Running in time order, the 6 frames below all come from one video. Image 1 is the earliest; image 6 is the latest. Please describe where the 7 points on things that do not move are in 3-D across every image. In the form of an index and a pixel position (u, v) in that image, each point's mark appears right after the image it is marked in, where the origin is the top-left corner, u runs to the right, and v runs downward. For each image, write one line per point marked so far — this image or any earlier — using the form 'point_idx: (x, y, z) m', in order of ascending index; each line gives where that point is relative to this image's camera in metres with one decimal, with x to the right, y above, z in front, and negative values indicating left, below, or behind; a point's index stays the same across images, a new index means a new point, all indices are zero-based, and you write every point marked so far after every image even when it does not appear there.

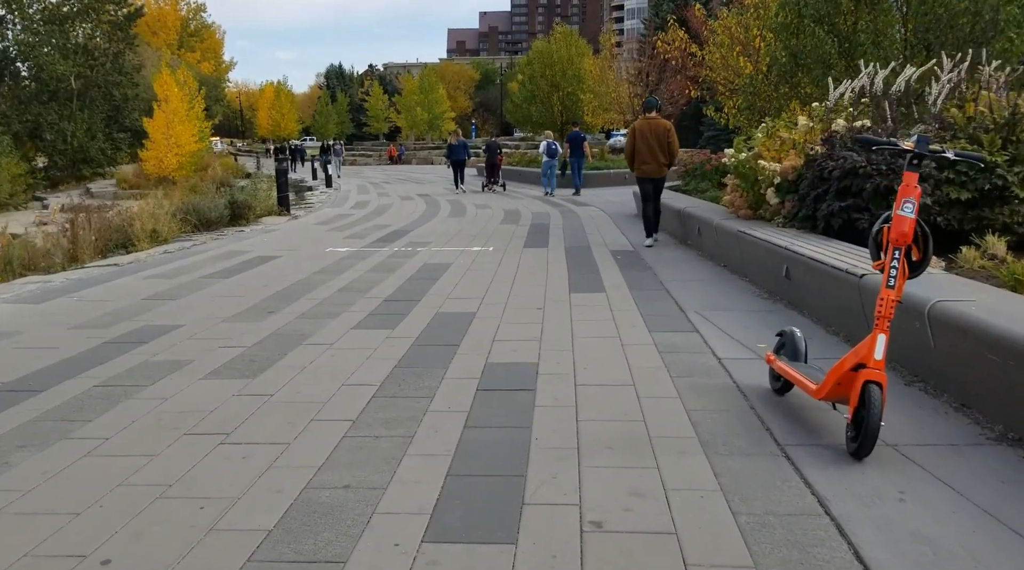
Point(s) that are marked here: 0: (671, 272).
0: (+1.7, +0.1, +8.7) m
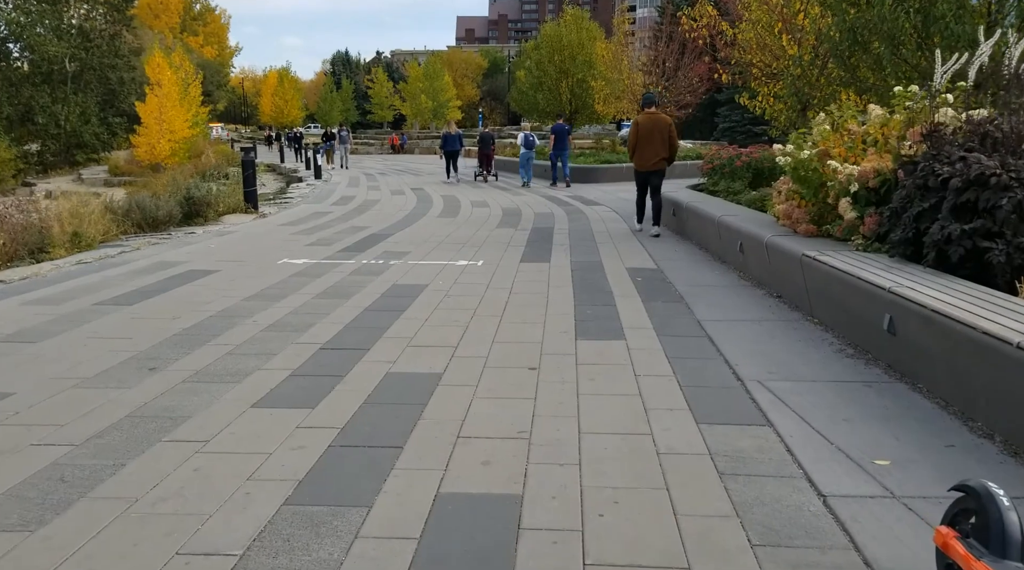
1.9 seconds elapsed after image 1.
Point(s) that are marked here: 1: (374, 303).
0: (+1.6, -0.2, +6.6) m
1: (-1.2, -0.2, +6.9) m
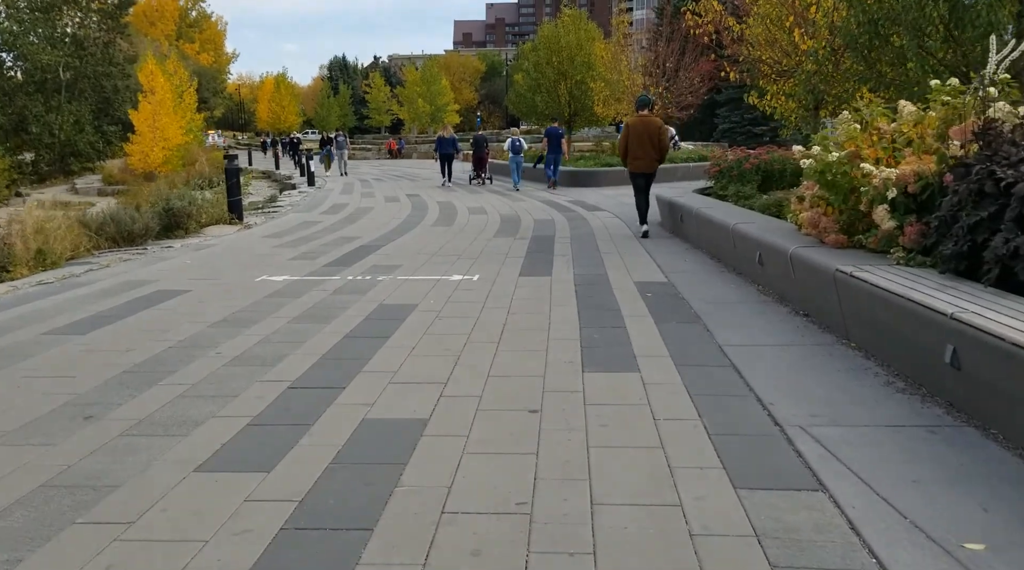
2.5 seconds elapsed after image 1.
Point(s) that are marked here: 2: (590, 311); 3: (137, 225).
0: (+1.6, -0.3, +5.9) m
1: (-1.2, -0.3, +6.2) m
2: (+0.7, -0.2, +6.7) m
3: (-5.3, +0.9, +11.3) m
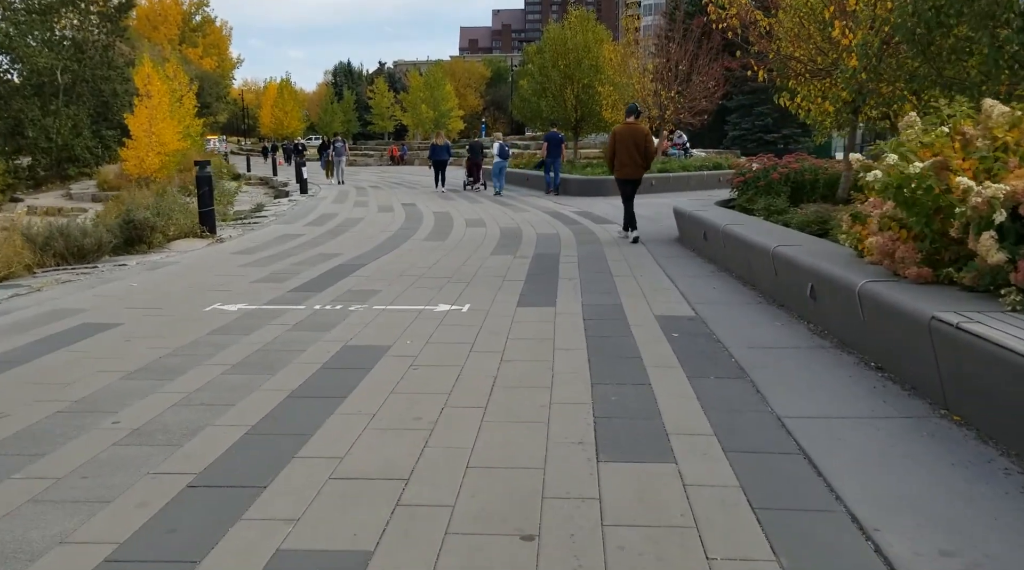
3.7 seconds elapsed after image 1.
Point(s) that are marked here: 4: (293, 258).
0: (+1.6, -0.6, +4.6) m
1: (-1.3, -0.6, +4.9) m
2: (+0.6, -0.5, +5.3) m
3: (-5.3, +0.6, +10.0) m
4: (-2.8, +0.4, +10.3) m
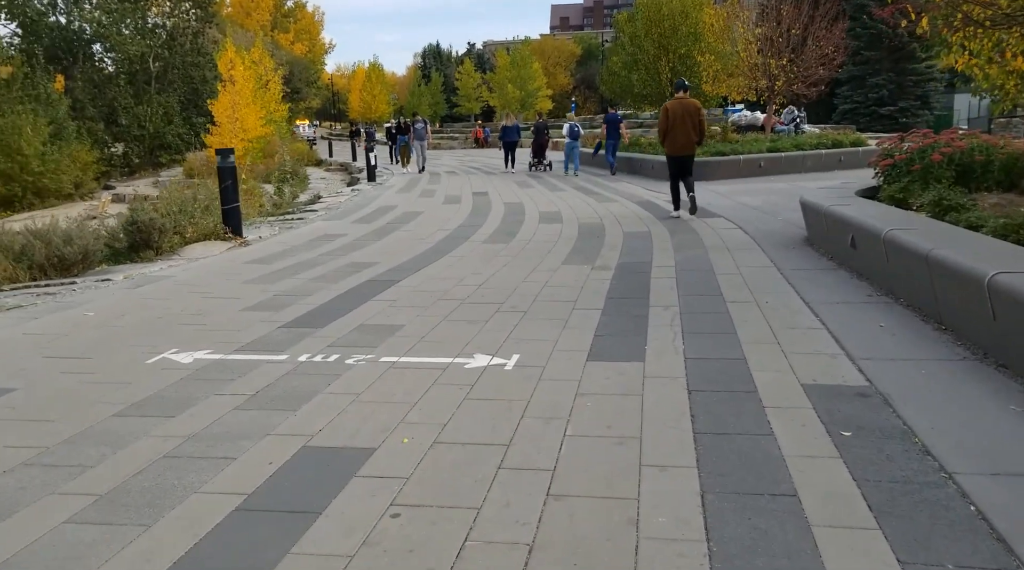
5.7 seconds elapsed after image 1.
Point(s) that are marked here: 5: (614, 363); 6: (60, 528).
0: (+1.7, -0.9, +2.1) m
1: (-1.1, -0.9, +2.8) m
2: (+0.8, -0.8, +3.0) m
3: (-4.5, +0.4, +8.3) m
4: (-2.0, +0.2, +8.4) m
5: (+0.6, -0.5, +4.8) m
6: (-1.7, -0.9, +2.9) m
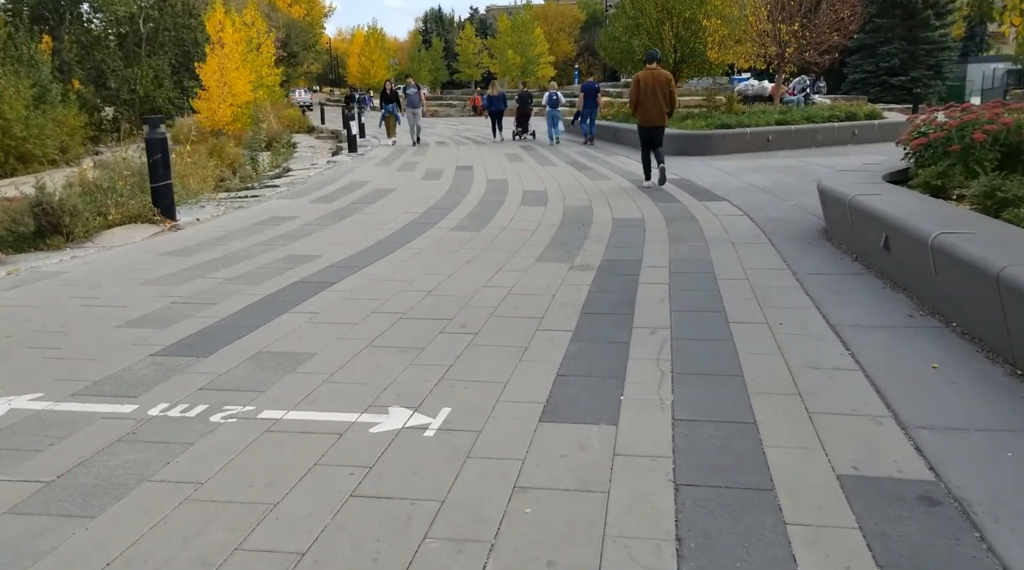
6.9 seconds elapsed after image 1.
0: (+1.3, -1.2, +0.8) m
1: (-1.4, -1.1, +1.5) m
2: (+0.5, -1.1, +1.7) m
3: (-4.9, +0.4, +6.9) m
4: (-2.4, +0.2, +7.0) m
5: (+0.3, -0.6, +3.5) m
6: (-2.0, -1.1, +1.6) m
